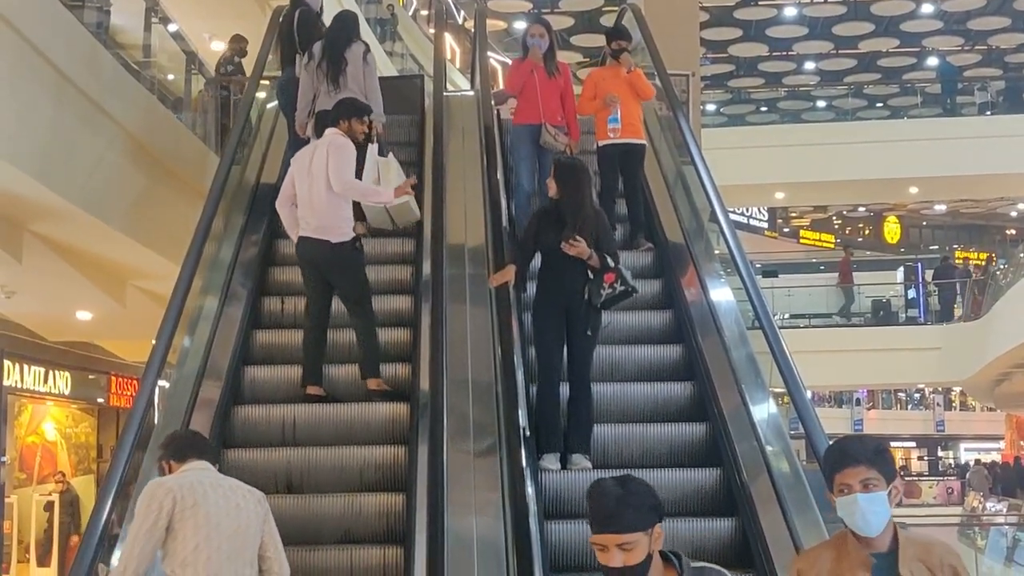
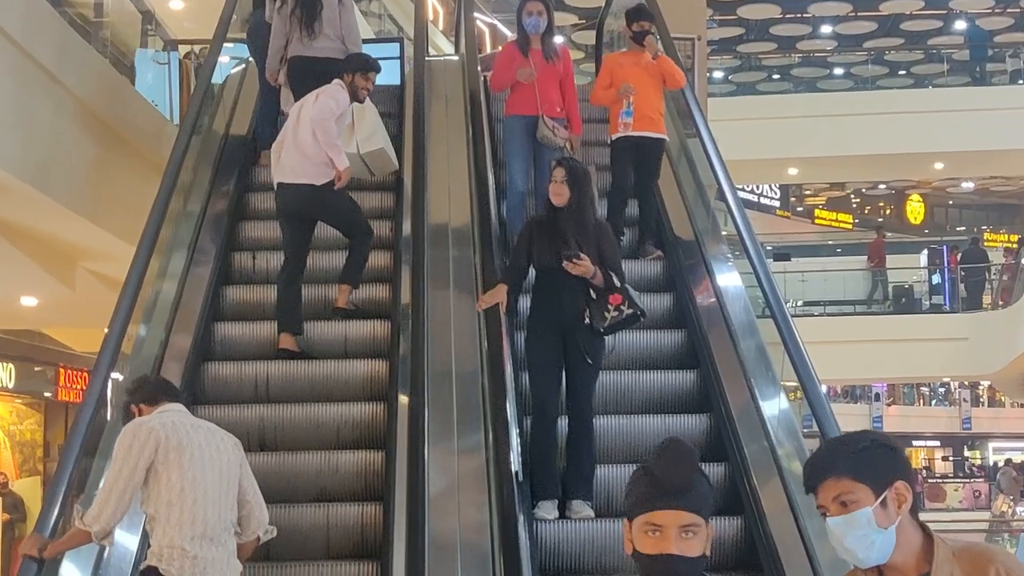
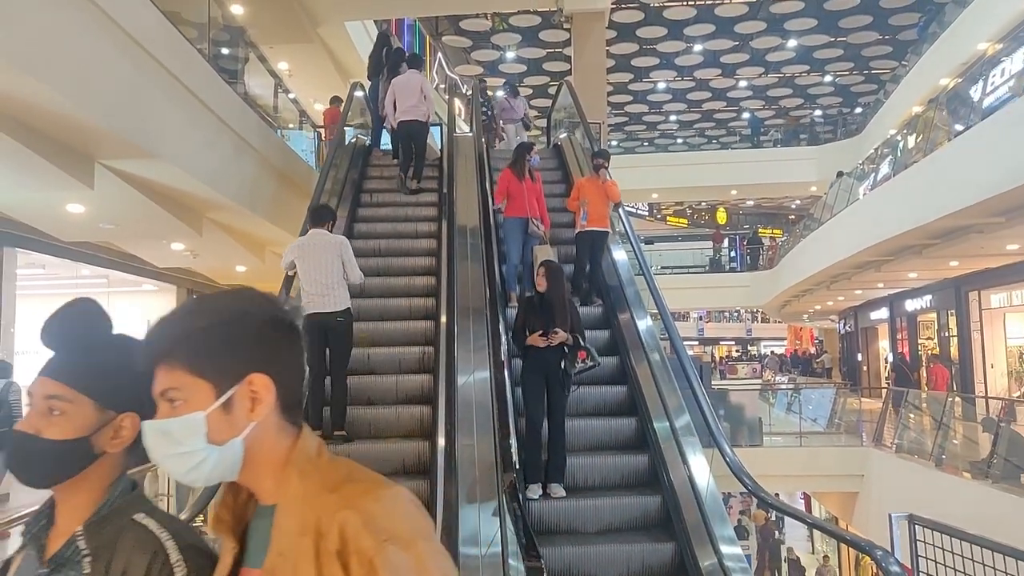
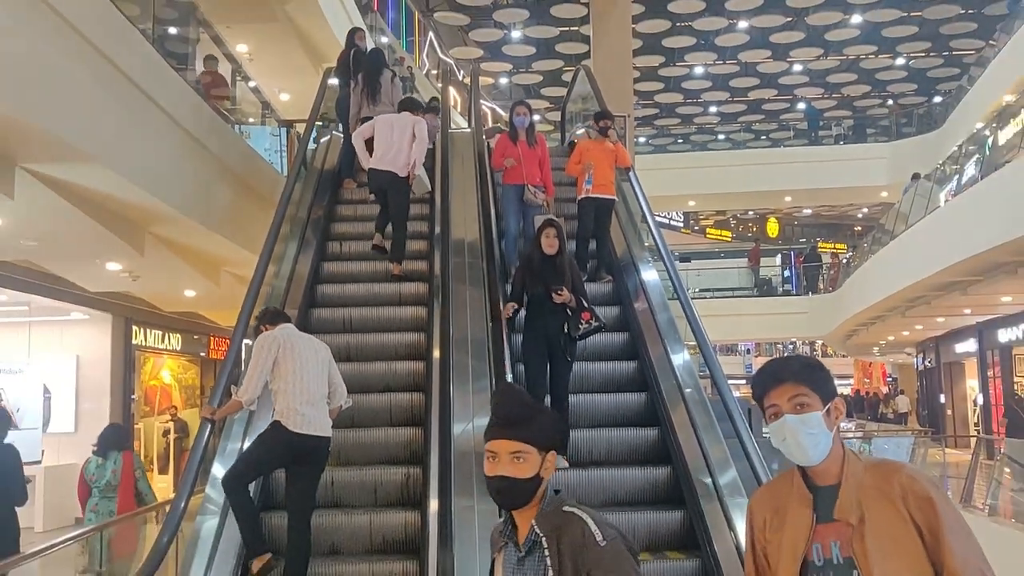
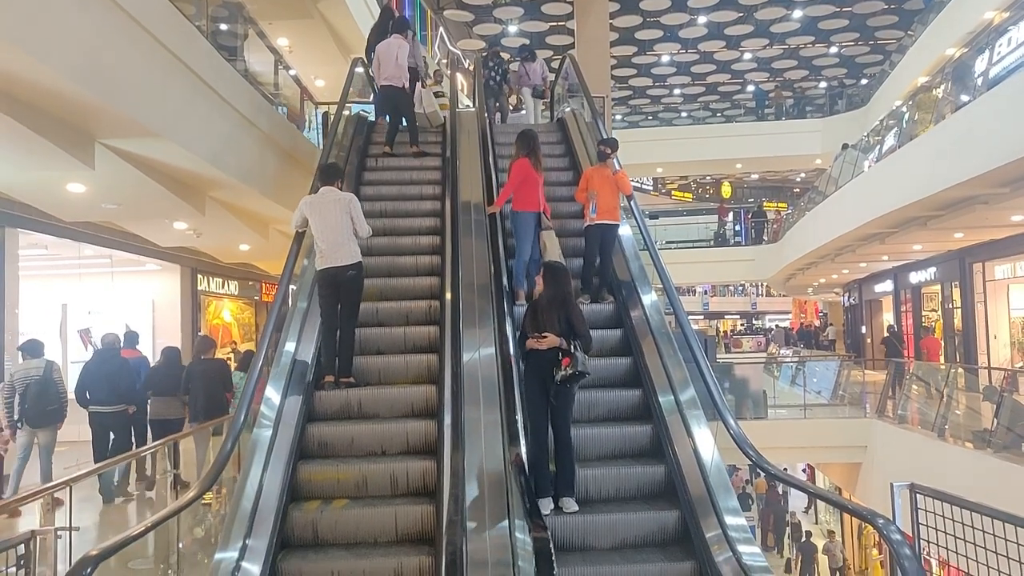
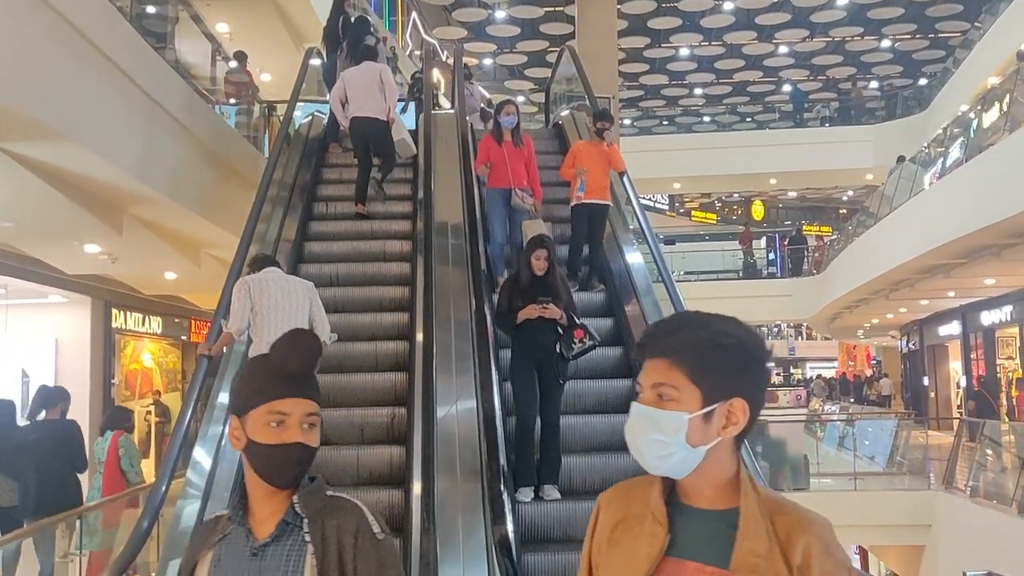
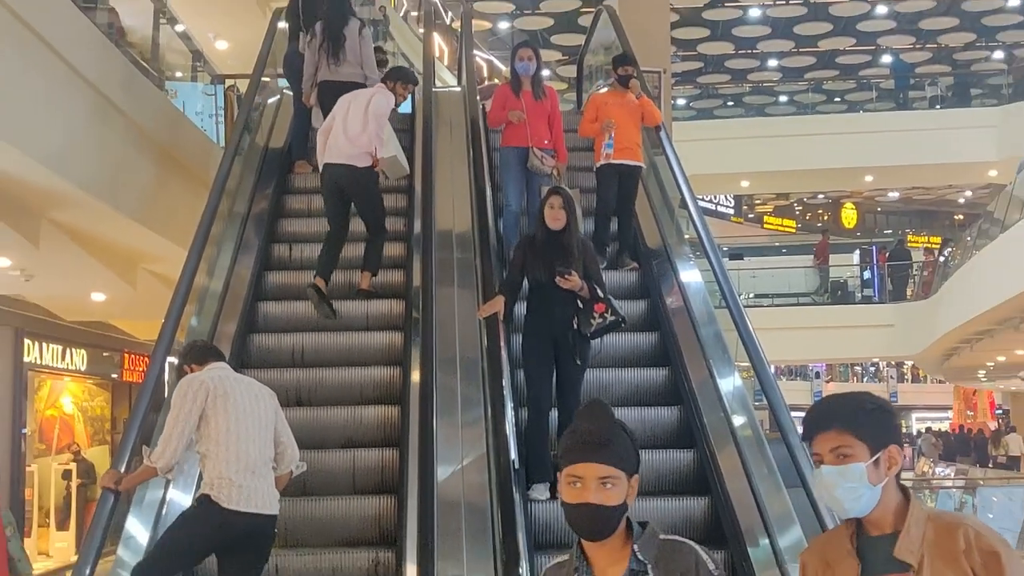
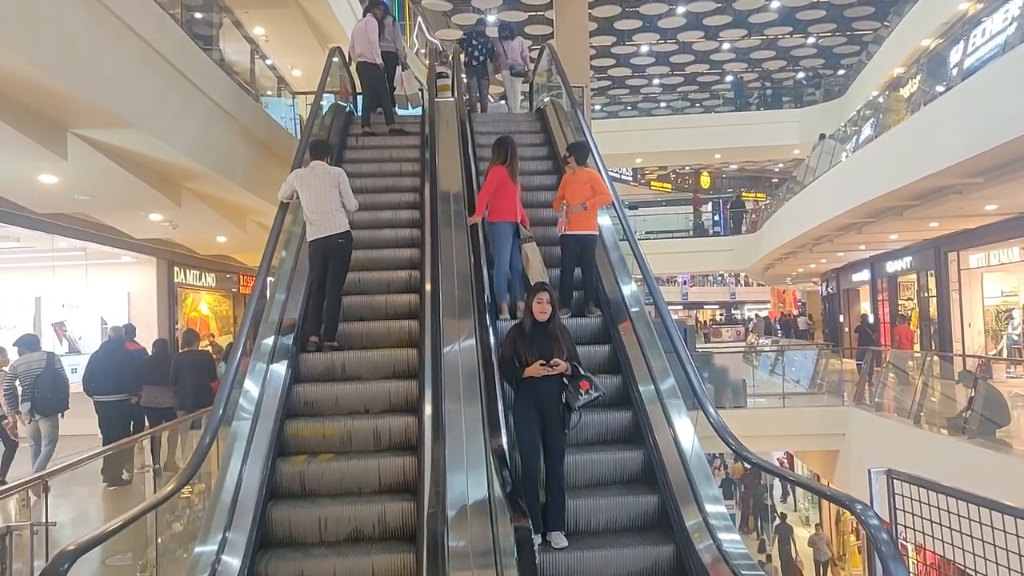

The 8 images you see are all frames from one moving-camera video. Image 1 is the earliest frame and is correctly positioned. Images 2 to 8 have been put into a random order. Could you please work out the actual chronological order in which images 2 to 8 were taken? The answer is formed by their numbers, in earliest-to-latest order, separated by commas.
2, 7, 4, 6, 3, 5, 8
